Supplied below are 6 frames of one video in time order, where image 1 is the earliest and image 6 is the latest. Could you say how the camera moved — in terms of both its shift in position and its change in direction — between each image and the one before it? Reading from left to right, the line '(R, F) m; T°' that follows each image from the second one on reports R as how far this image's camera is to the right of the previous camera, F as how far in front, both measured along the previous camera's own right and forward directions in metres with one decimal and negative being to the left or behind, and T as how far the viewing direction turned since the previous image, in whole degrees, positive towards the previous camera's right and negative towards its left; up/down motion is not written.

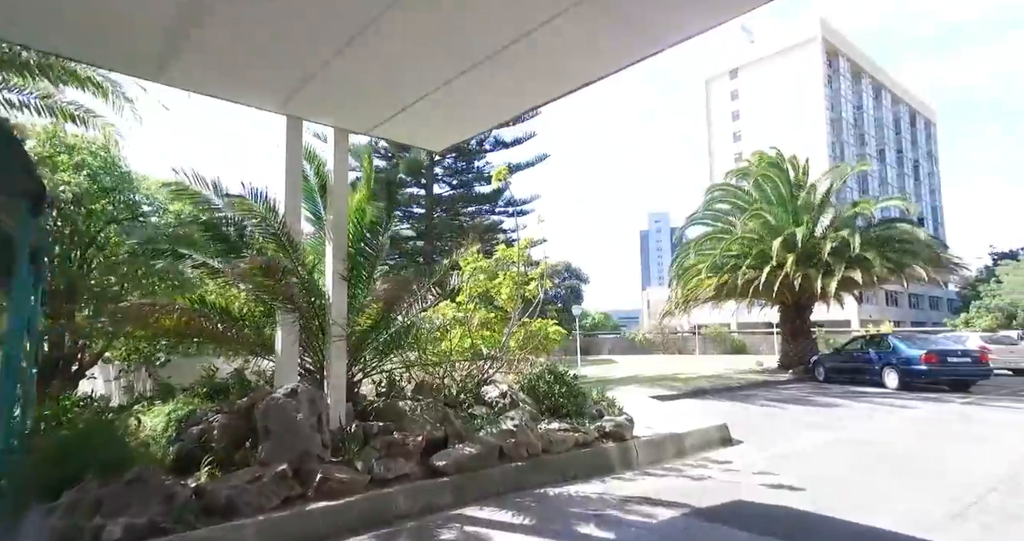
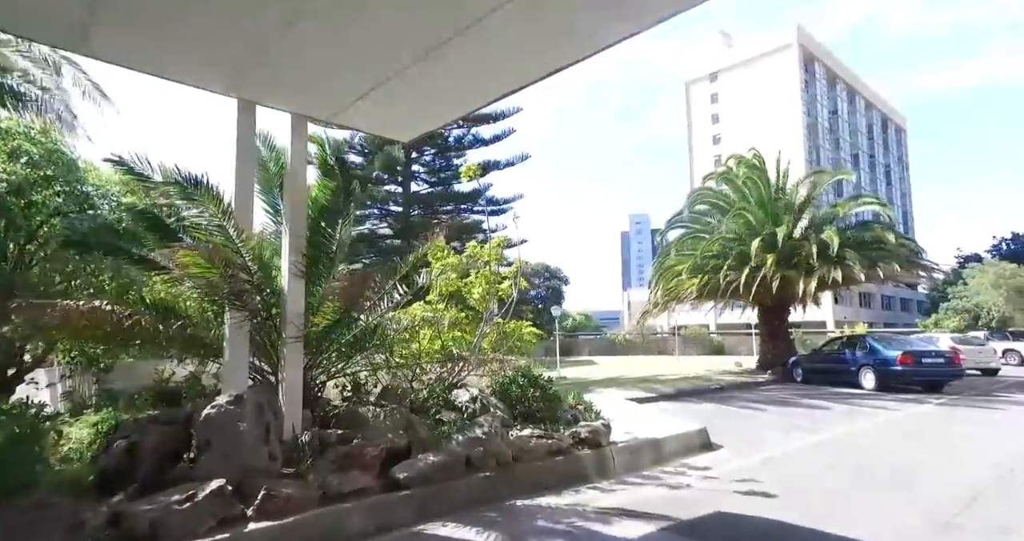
(+0.1, +0.3) m; +2°
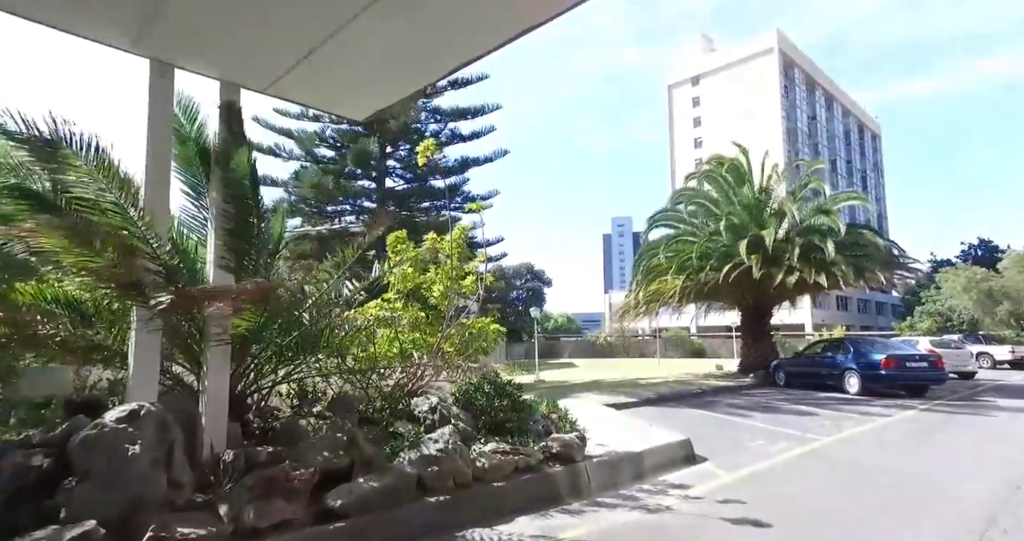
(+0.2, +0.6) m; +2°
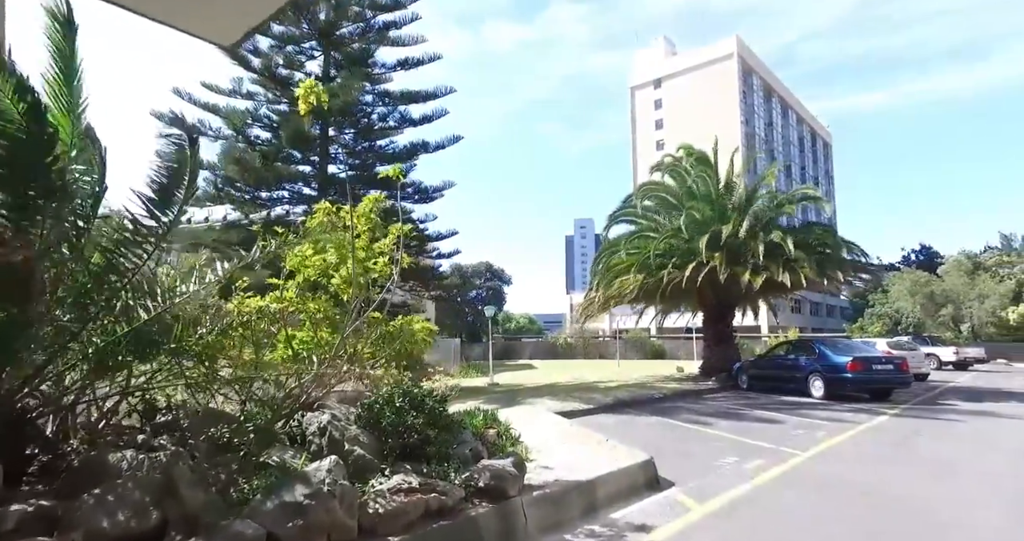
(+0.3, +1.2) m; +4°
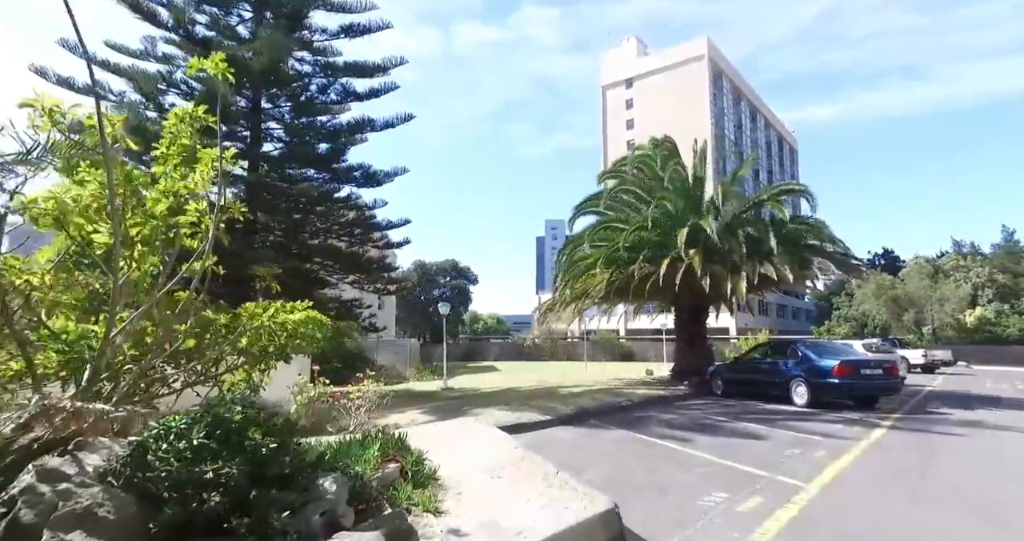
(+0.5, +1.7) m; +3°
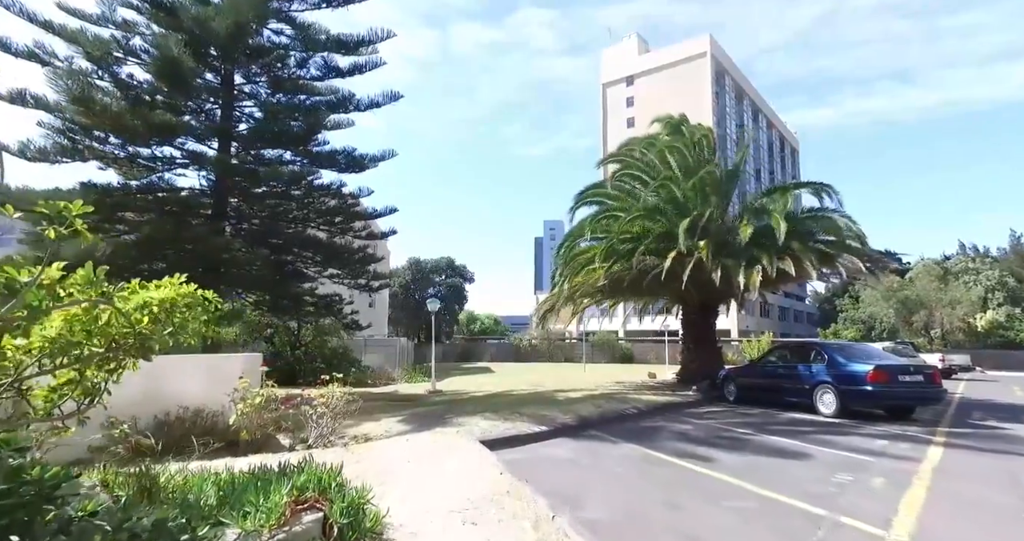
(+0.1, +1.4) m; 0°
